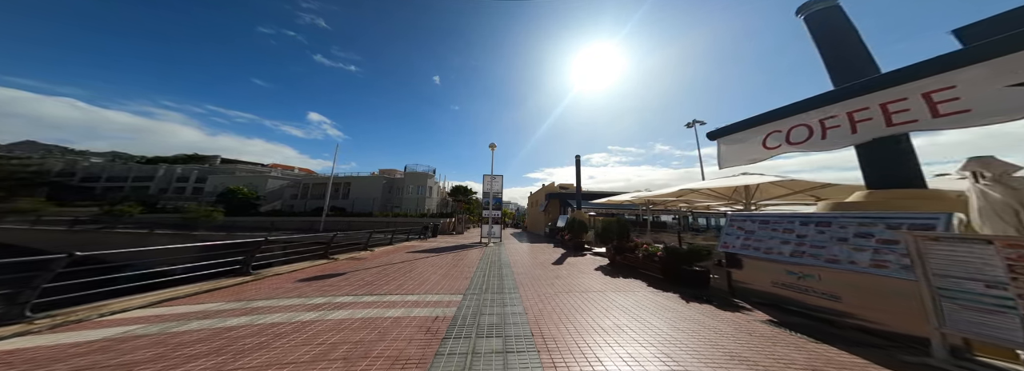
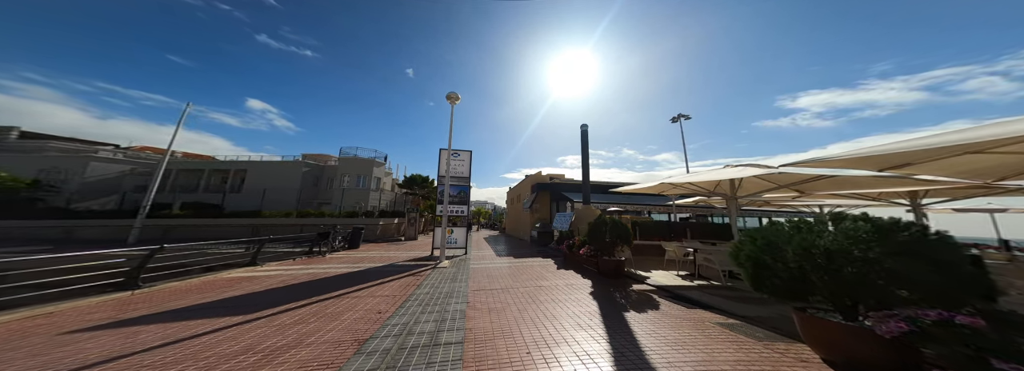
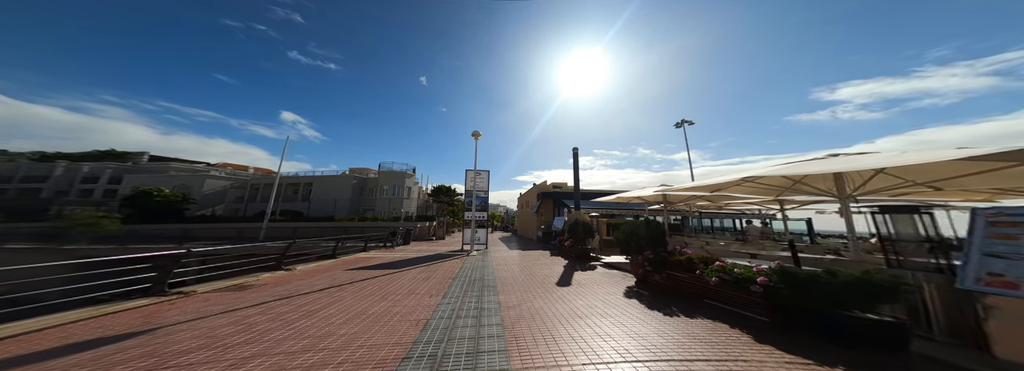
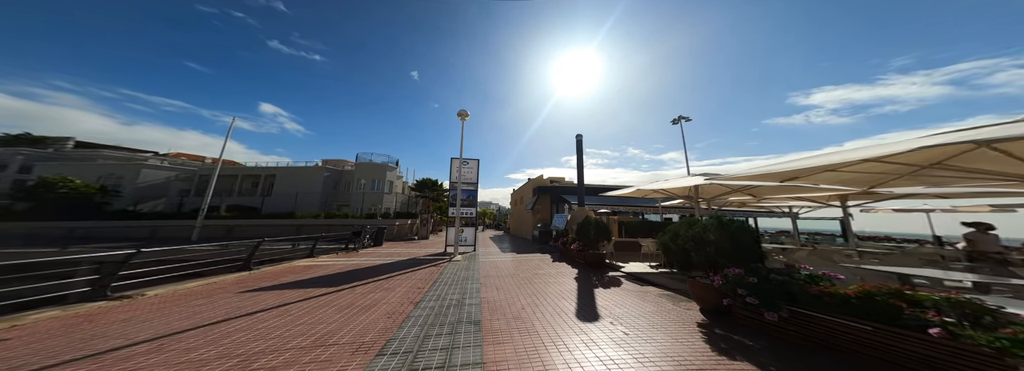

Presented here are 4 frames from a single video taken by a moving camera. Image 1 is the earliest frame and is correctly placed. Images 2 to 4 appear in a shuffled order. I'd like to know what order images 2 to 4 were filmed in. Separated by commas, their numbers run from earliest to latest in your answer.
3, 4, 2
